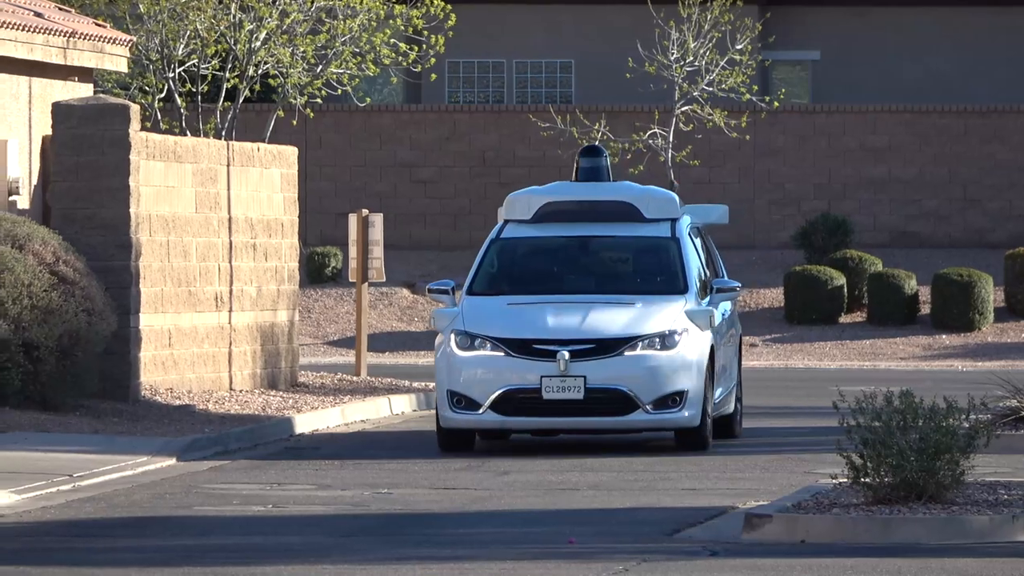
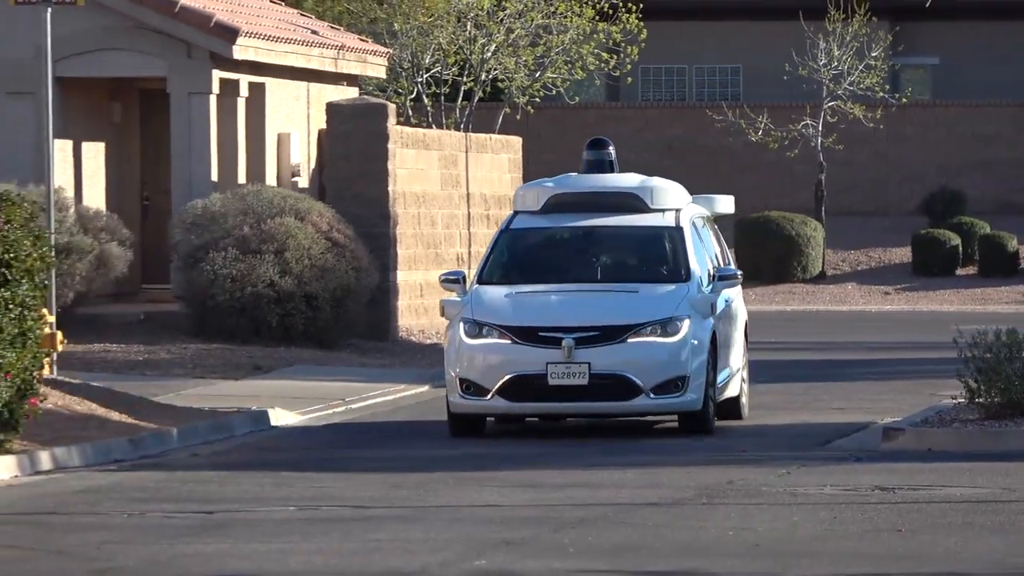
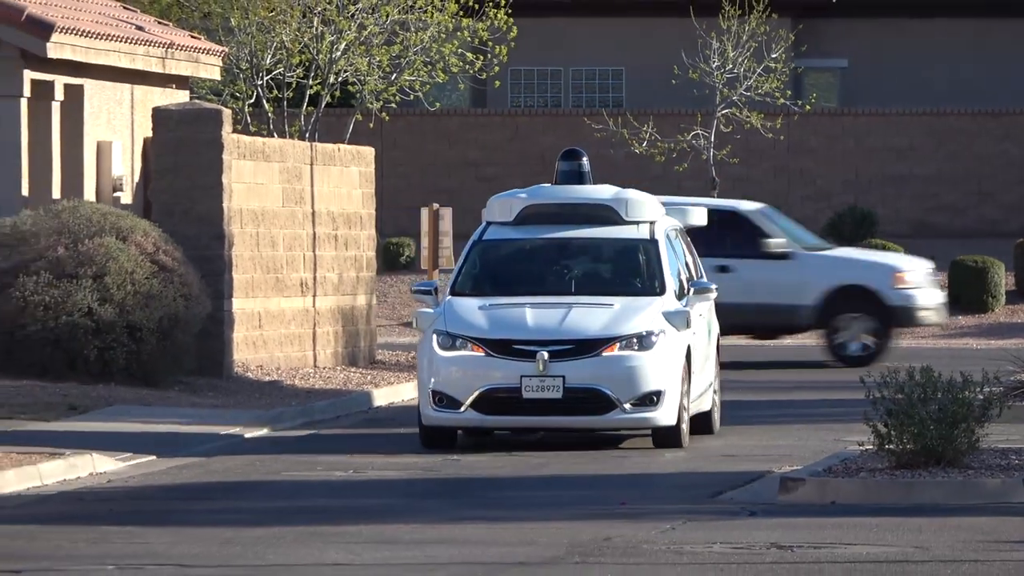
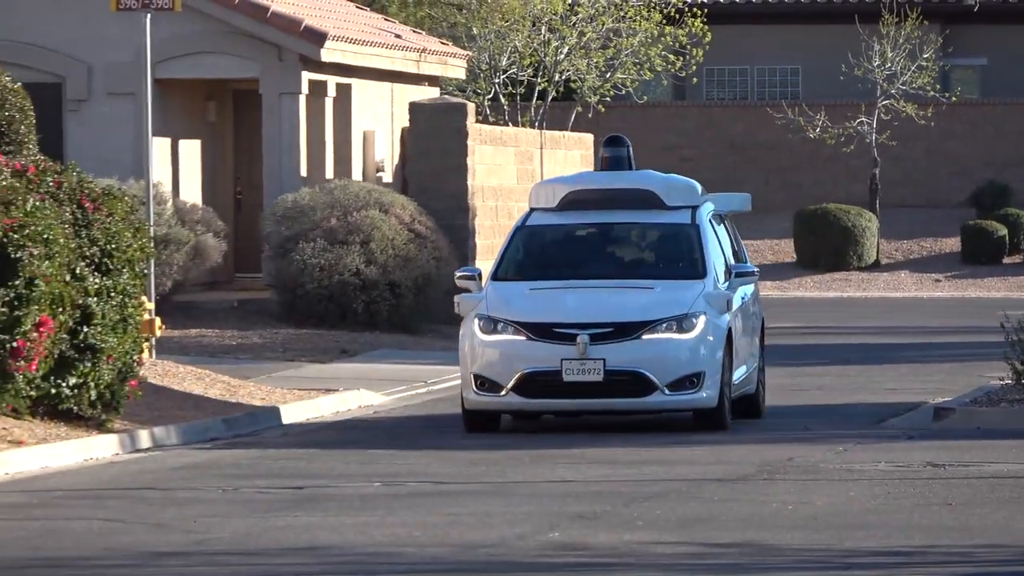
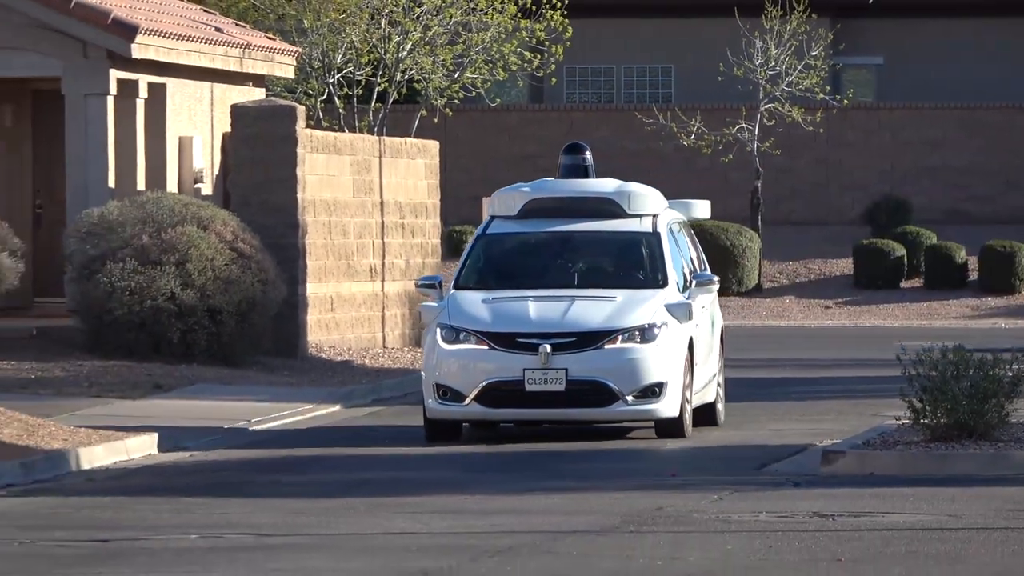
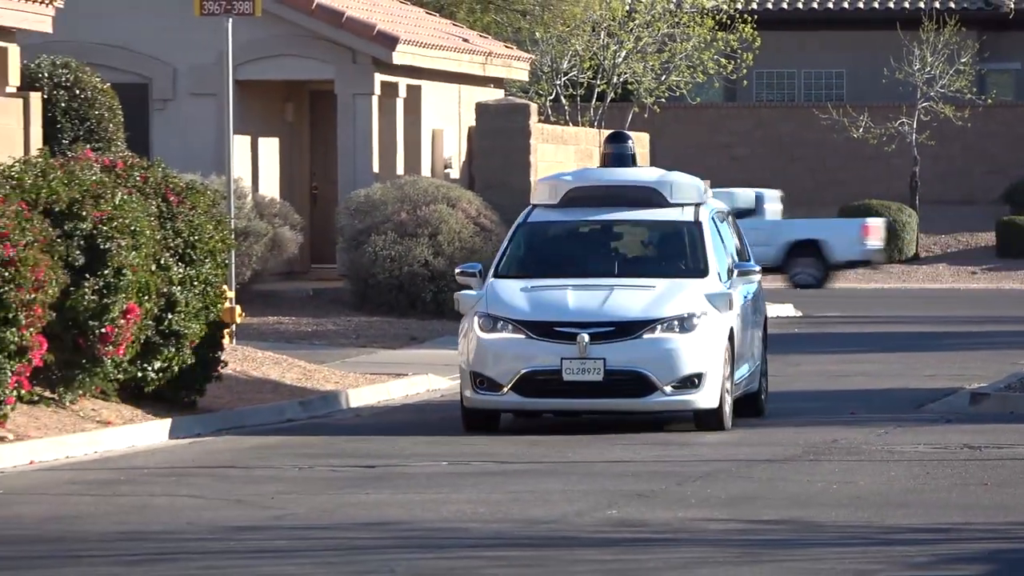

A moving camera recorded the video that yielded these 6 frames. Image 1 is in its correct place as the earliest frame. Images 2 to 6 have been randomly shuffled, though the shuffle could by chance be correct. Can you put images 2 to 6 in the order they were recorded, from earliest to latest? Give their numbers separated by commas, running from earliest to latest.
3, 5, 2, 4, 6
